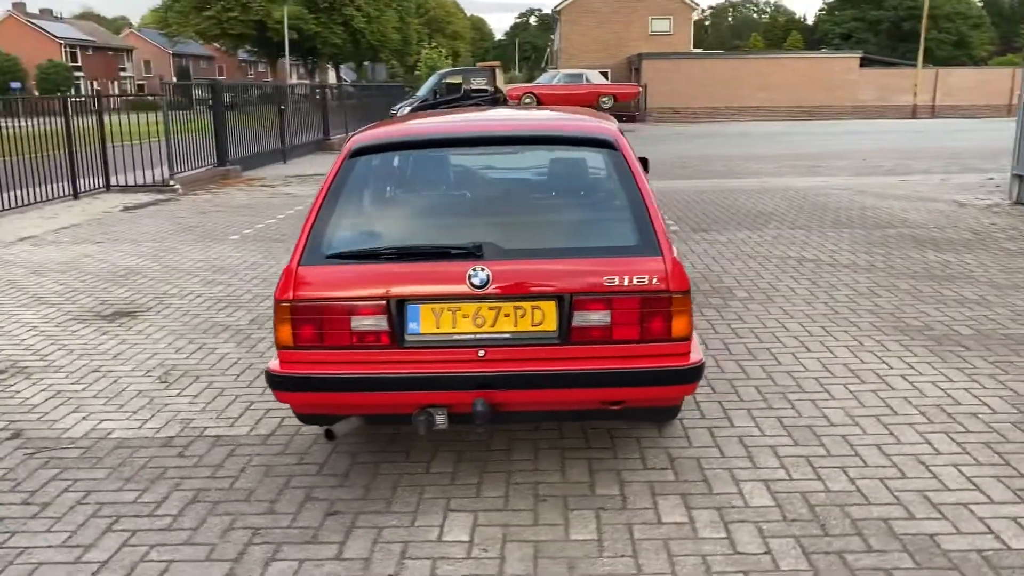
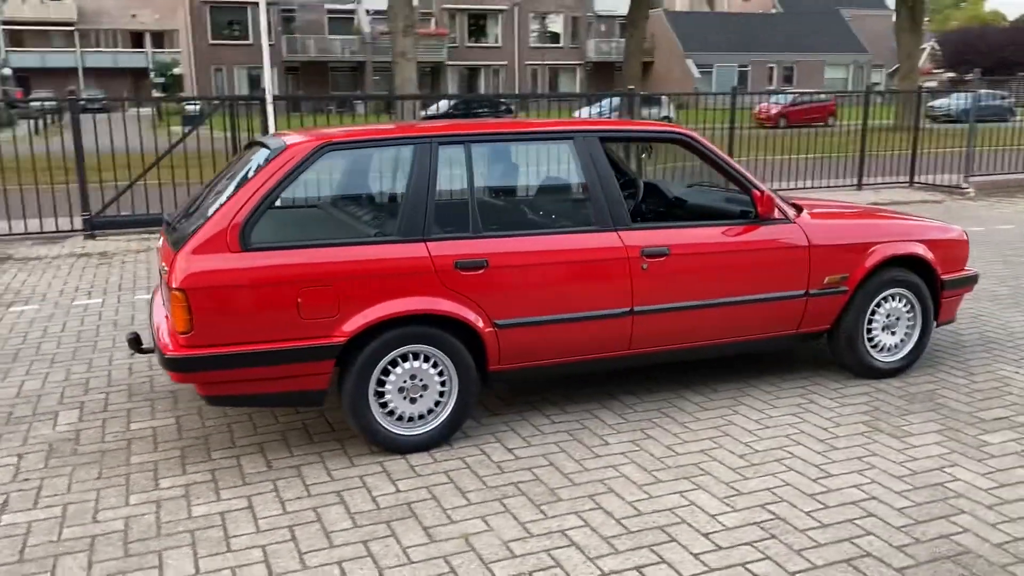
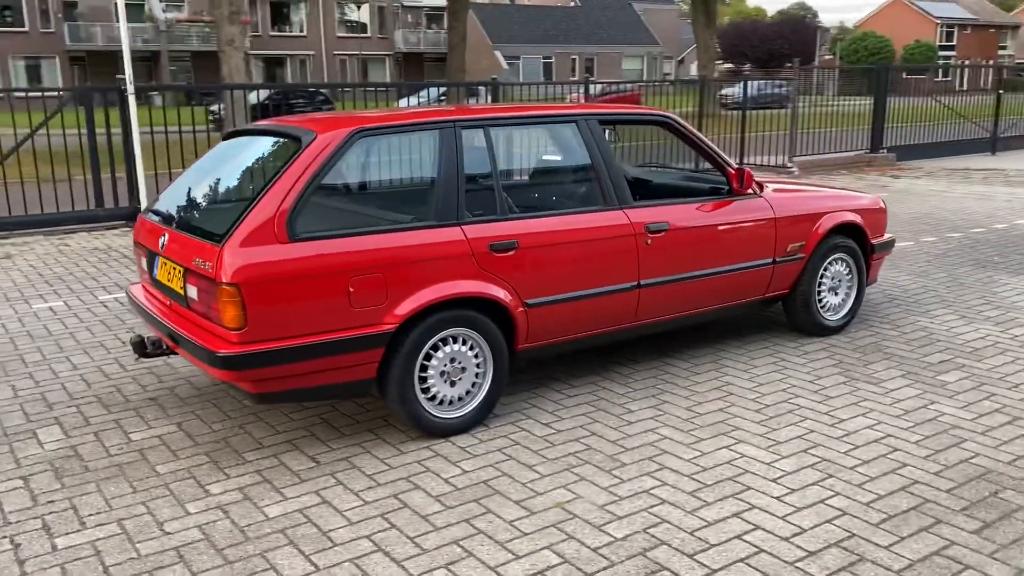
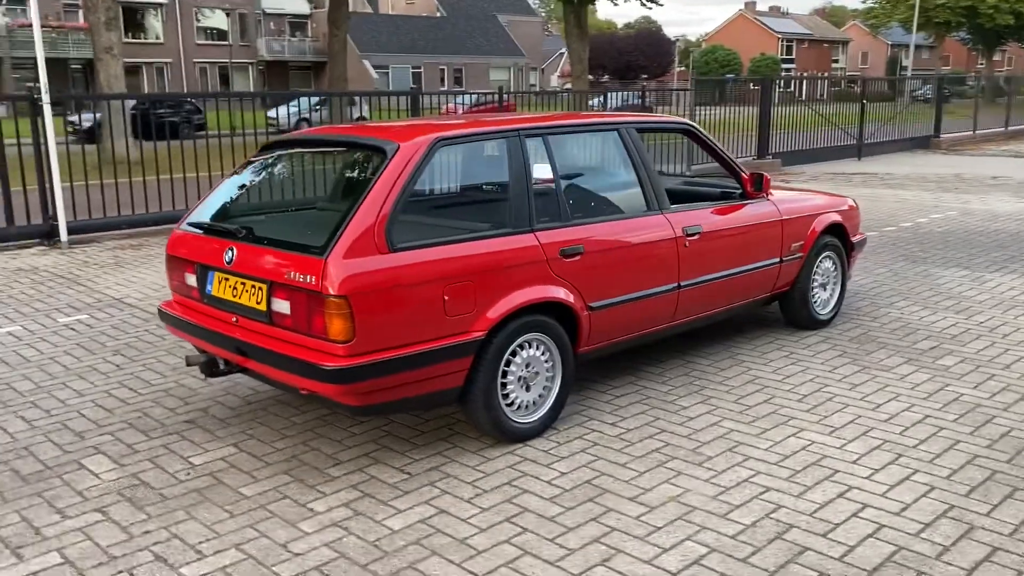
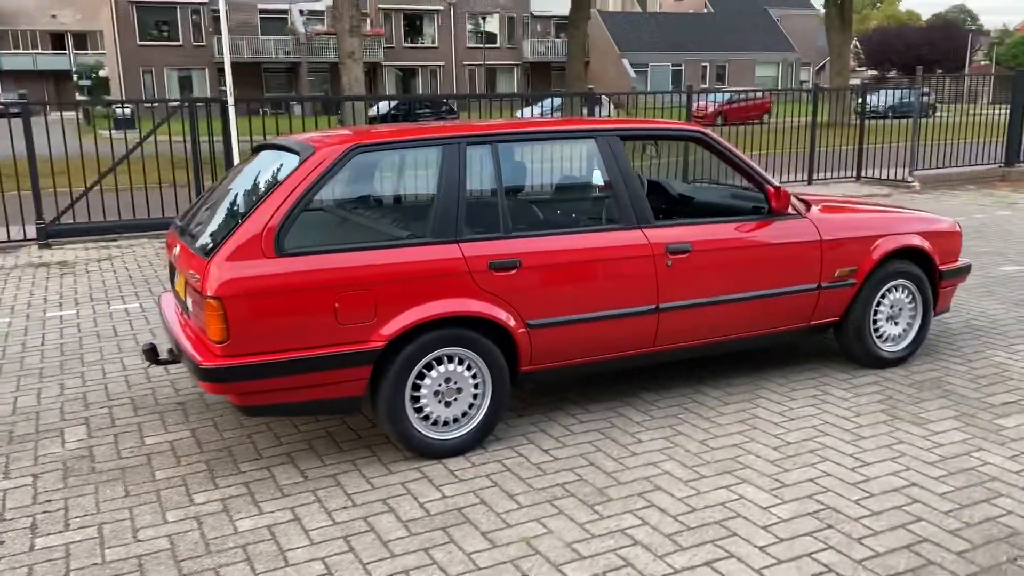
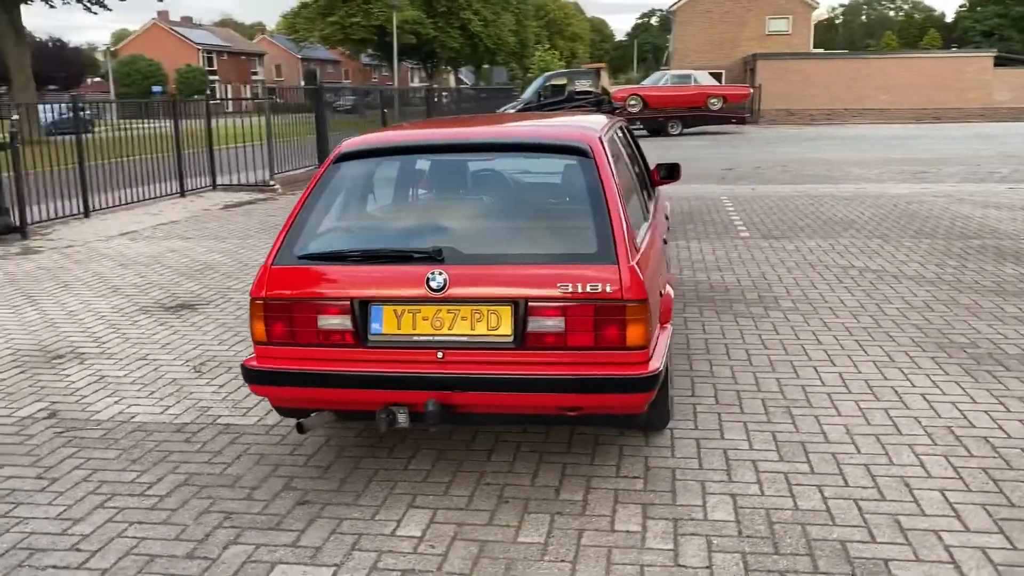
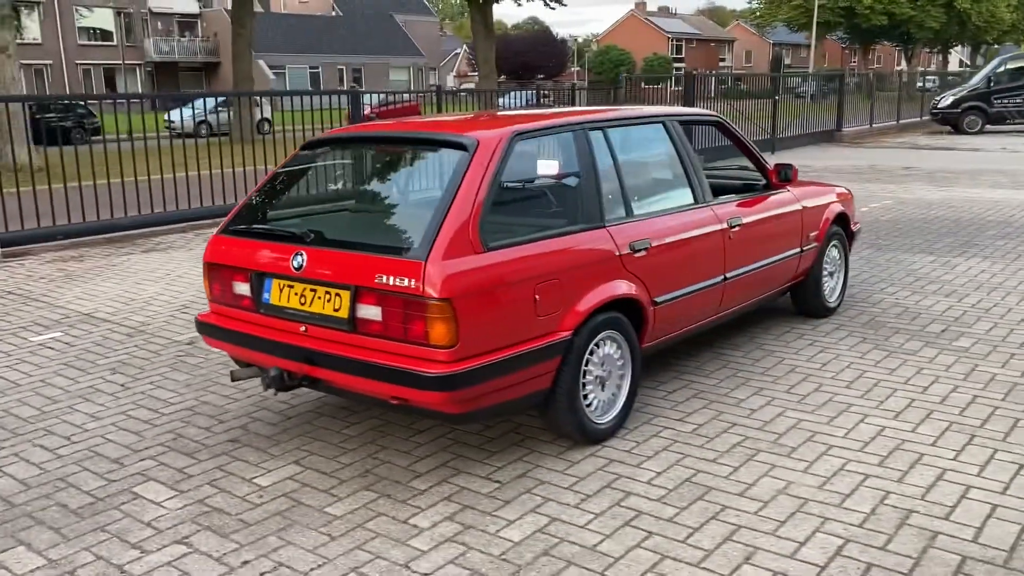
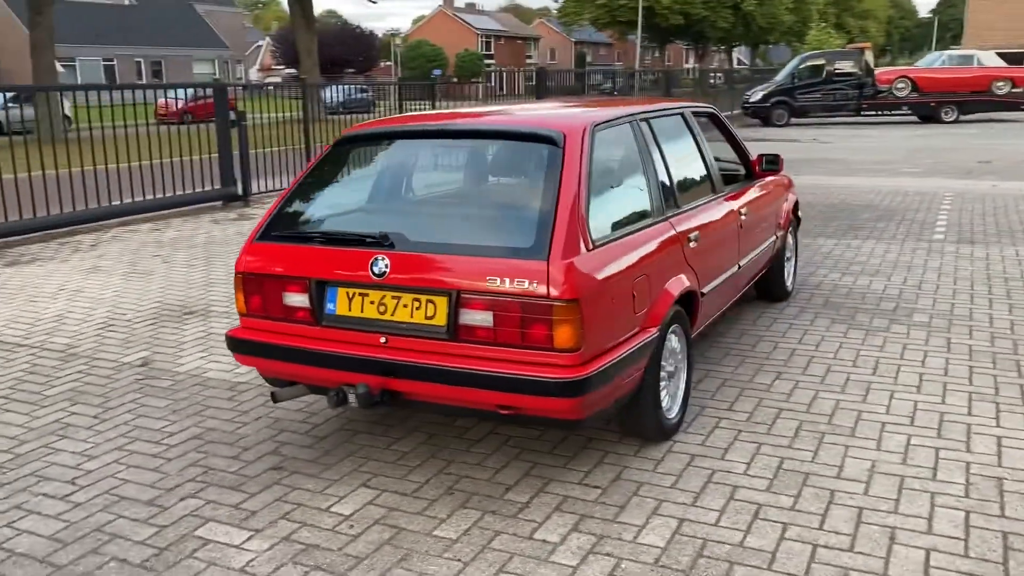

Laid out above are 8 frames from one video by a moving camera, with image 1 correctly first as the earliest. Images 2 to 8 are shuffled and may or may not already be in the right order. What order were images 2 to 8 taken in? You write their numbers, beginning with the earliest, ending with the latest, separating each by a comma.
6, 8, 7, 4, 3, 5, 2
